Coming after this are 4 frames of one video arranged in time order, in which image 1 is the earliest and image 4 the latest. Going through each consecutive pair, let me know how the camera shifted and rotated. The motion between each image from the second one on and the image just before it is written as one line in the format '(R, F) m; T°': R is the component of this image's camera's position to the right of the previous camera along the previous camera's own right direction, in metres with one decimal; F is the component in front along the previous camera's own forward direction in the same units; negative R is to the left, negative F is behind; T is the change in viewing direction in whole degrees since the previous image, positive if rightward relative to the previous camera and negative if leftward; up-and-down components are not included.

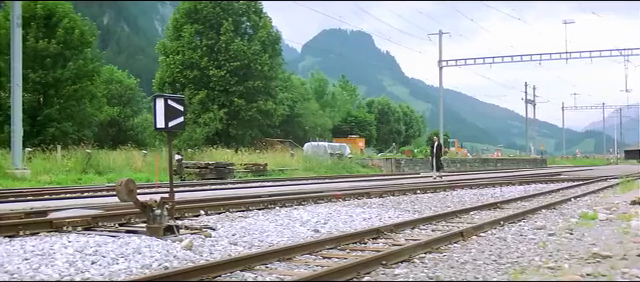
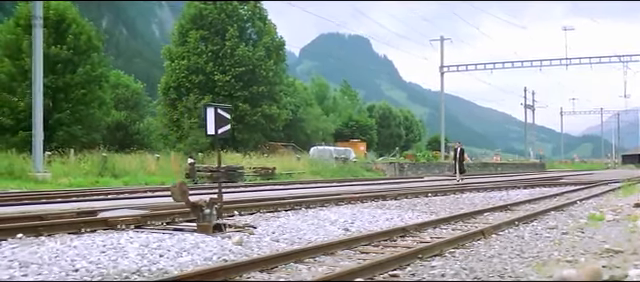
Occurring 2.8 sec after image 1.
(-0.5, -0.9) m; 0°
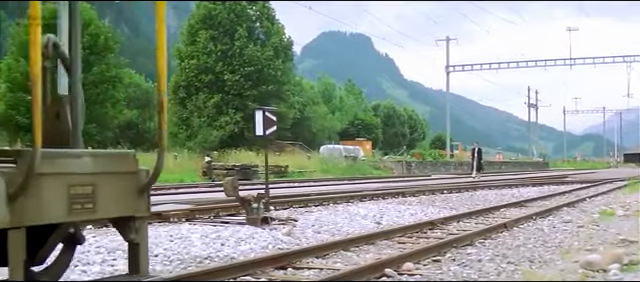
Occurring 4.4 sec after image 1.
(-0.5, -1.0) m; 0°
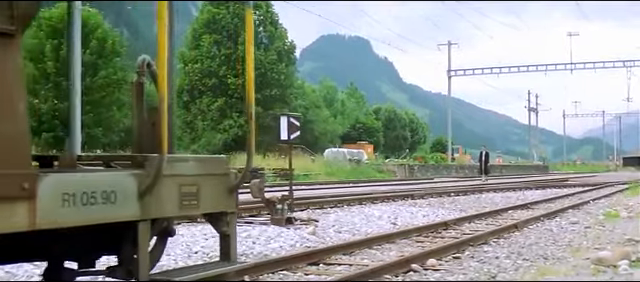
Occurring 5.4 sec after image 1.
(-0.3, -0.6) m; 0°
